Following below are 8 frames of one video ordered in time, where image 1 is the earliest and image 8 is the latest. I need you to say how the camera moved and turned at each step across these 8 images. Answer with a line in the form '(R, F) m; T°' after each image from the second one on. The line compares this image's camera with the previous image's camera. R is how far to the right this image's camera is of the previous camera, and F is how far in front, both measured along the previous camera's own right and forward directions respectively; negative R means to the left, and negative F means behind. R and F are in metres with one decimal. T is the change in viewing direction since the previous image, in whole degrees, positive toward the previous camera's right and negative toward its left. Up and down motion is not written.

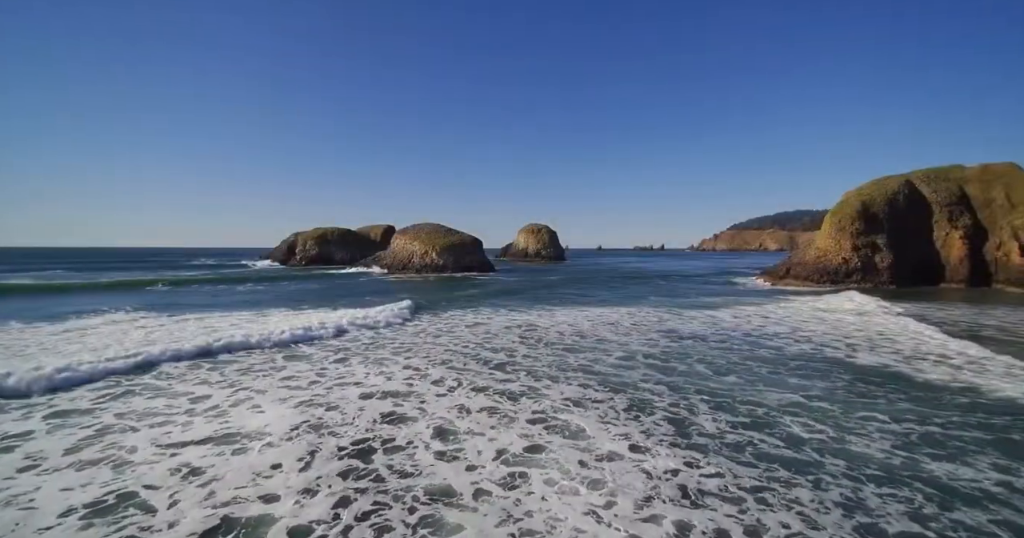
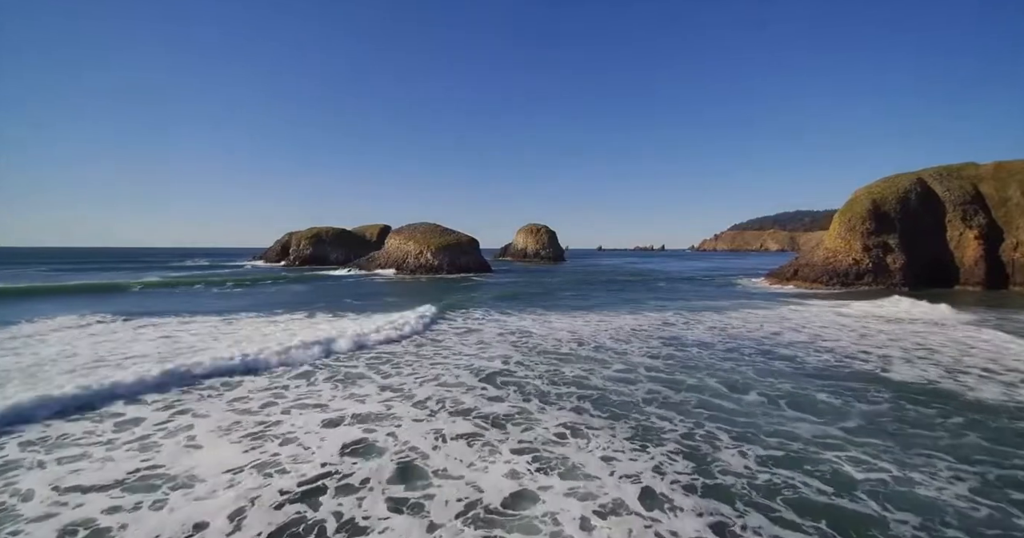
(+0.2, +1.4) m; 0°
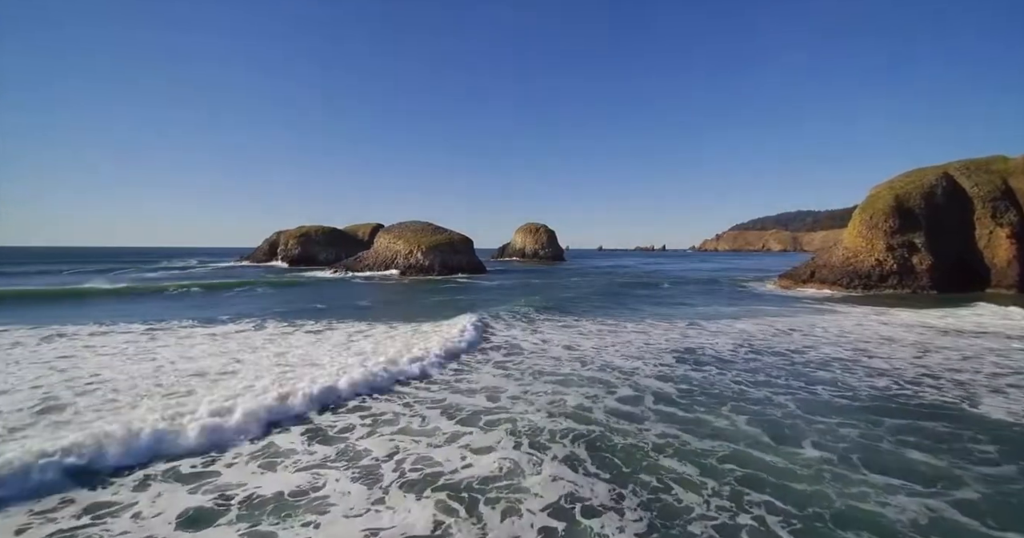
(+0.4, +2.6) m; 0°
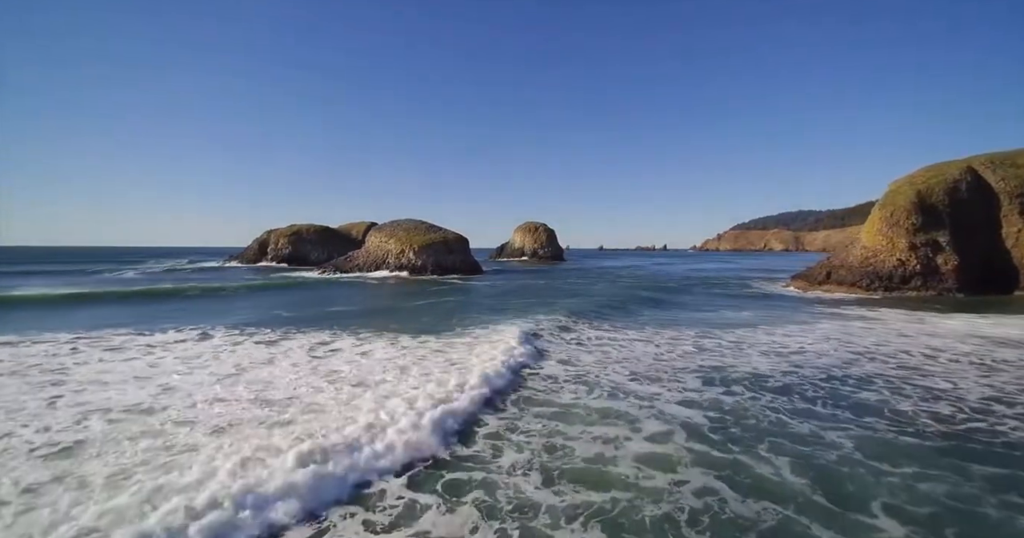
(+0.2, +2.0) m; 0°
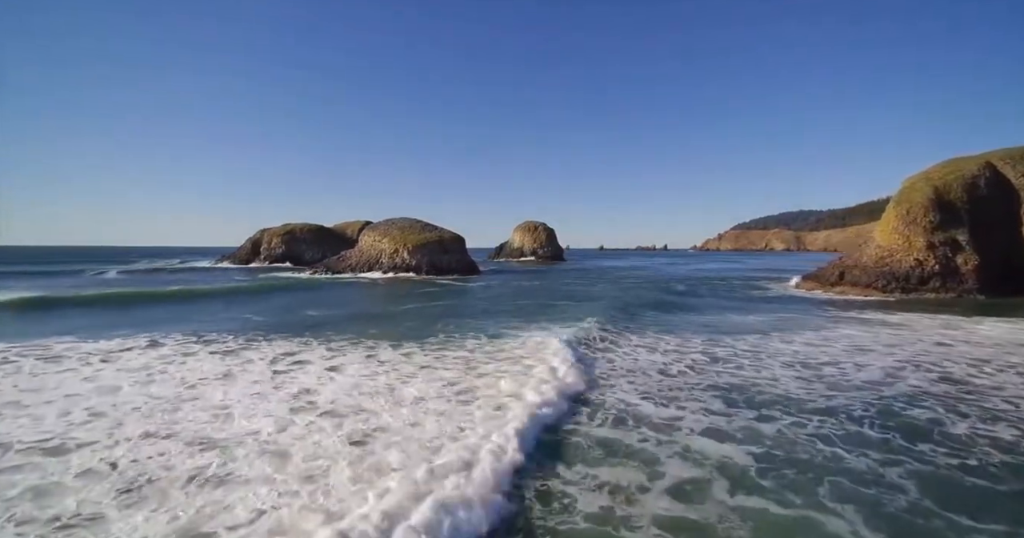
(+0.2, +1.4) m; 0°
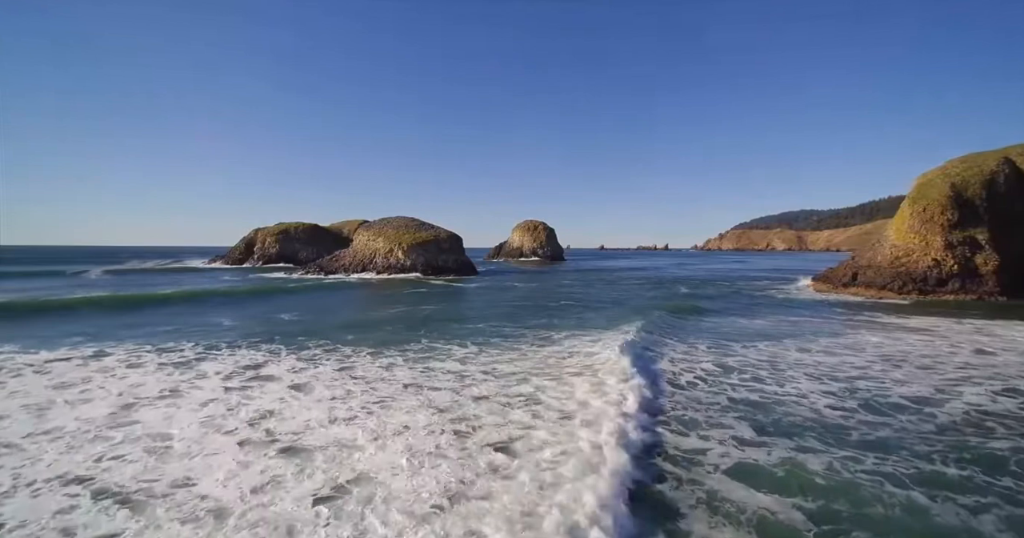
(+0.1, +1.2) m; 0°
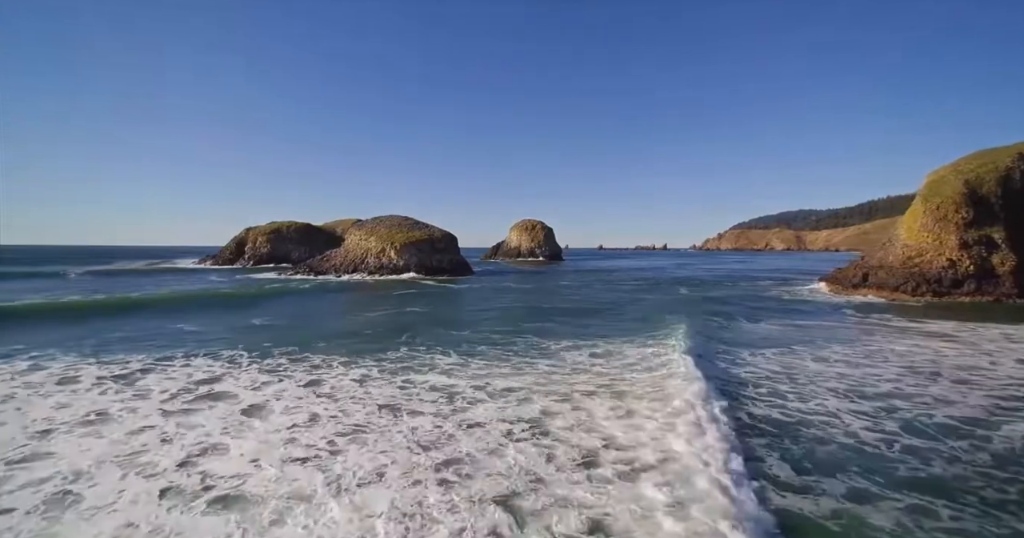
(+0.1, +1.2) m; 0°
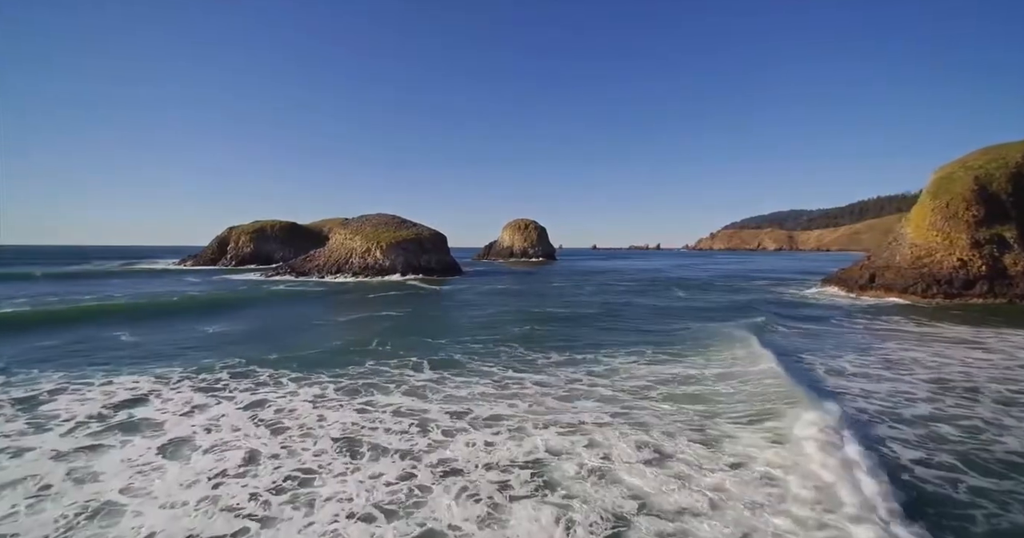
(+0.1, +1.4) m; +1°
